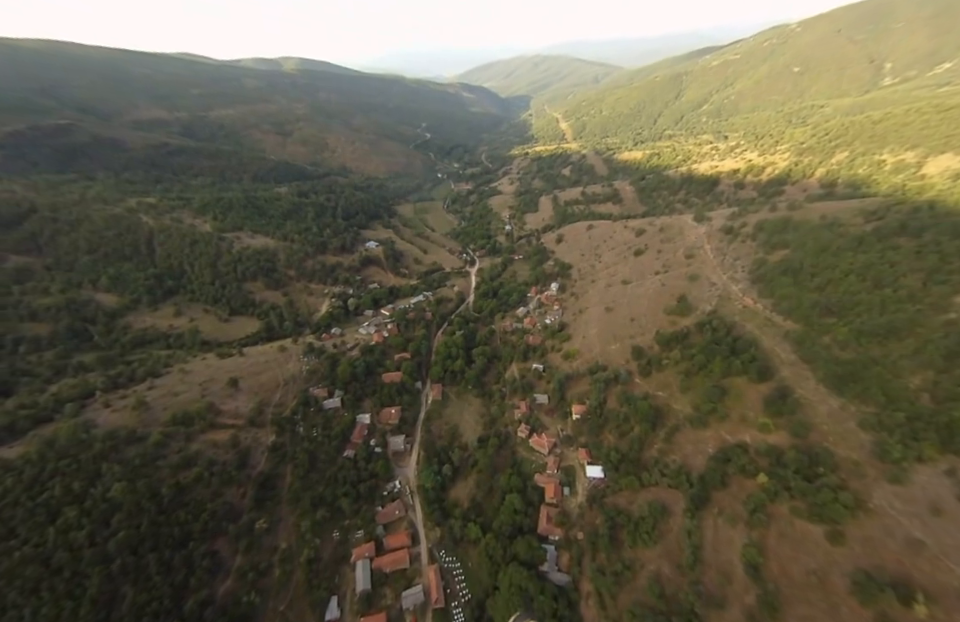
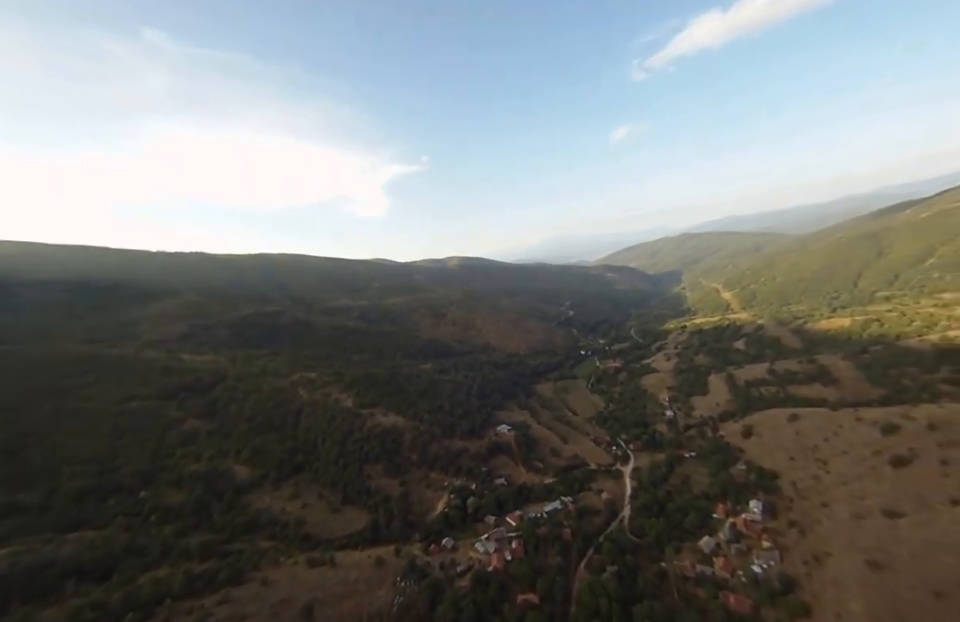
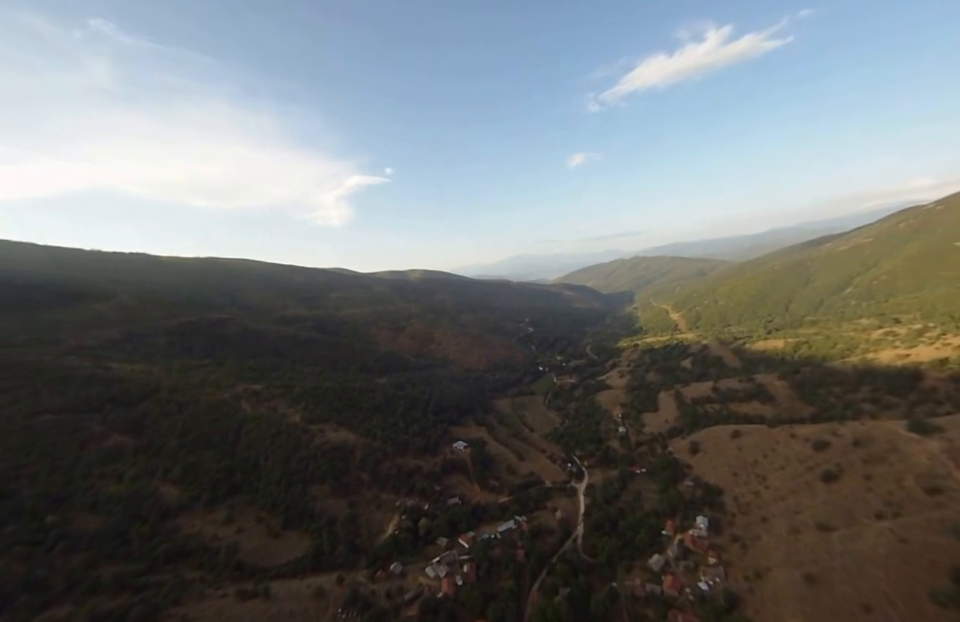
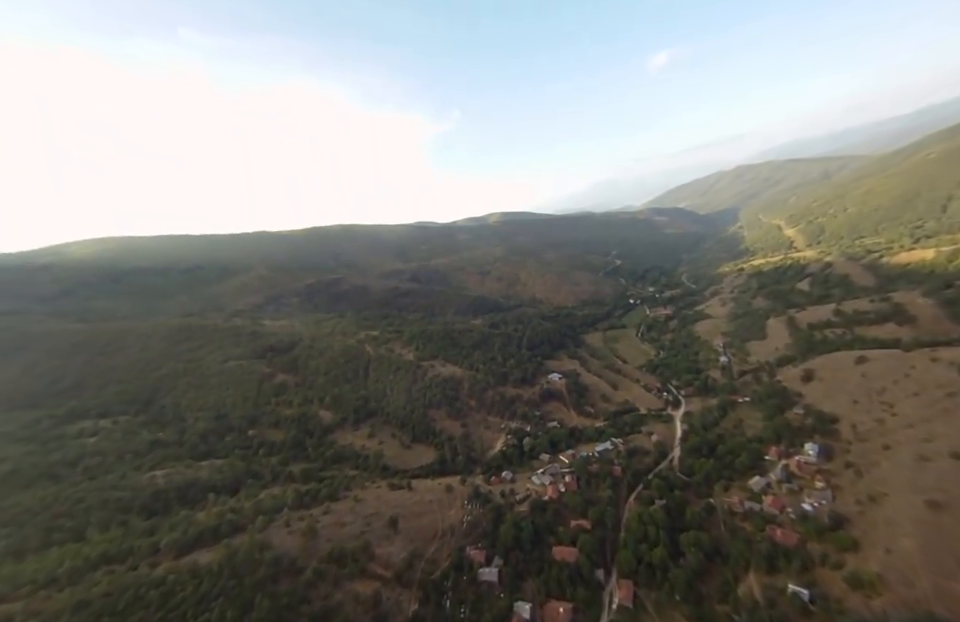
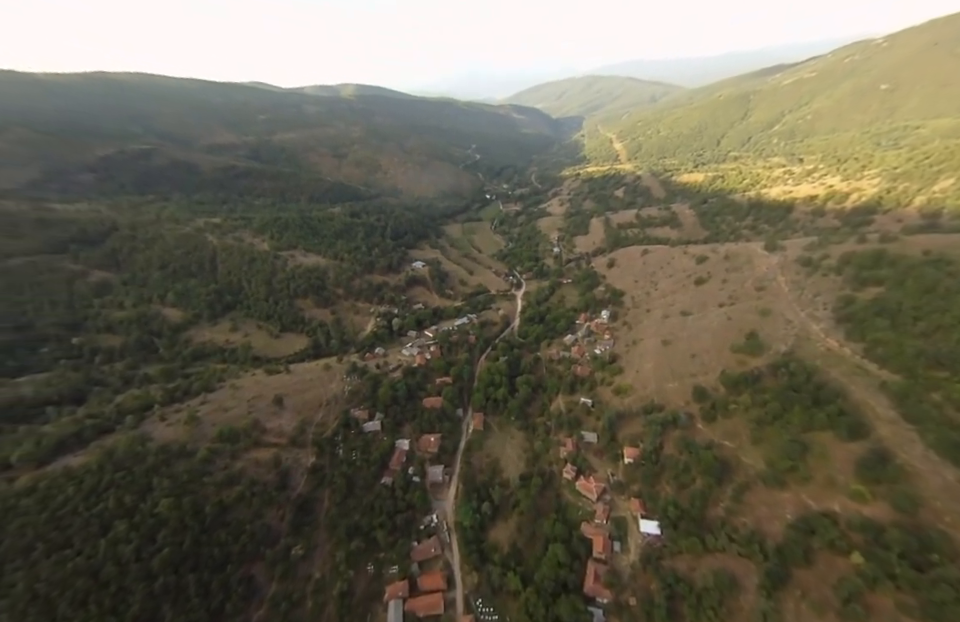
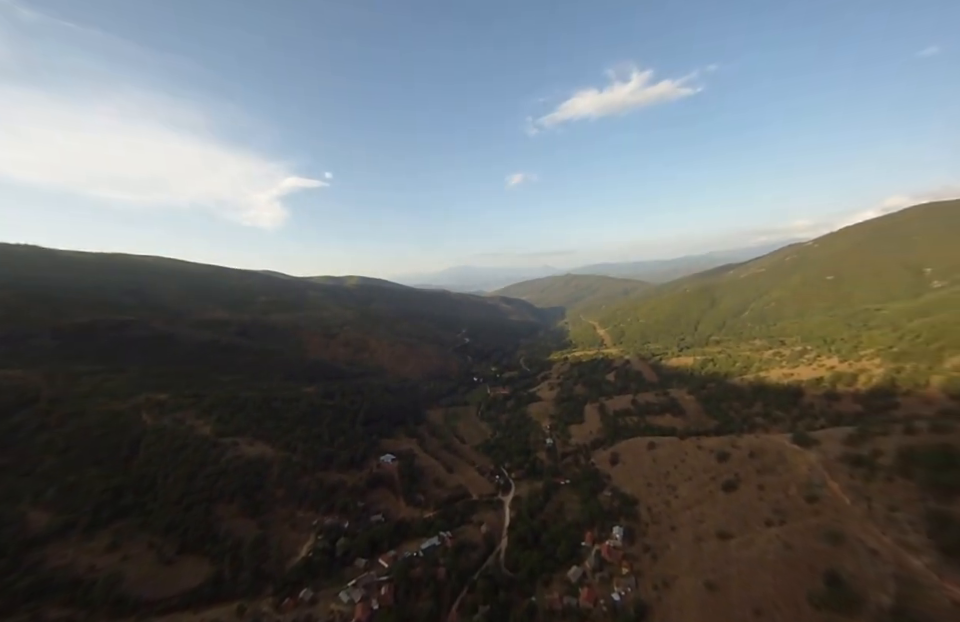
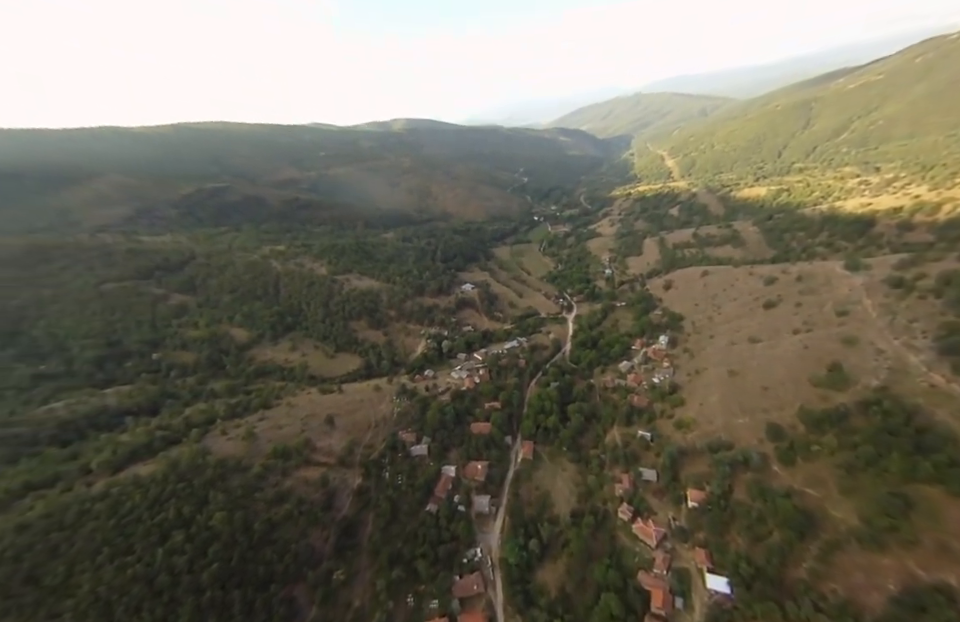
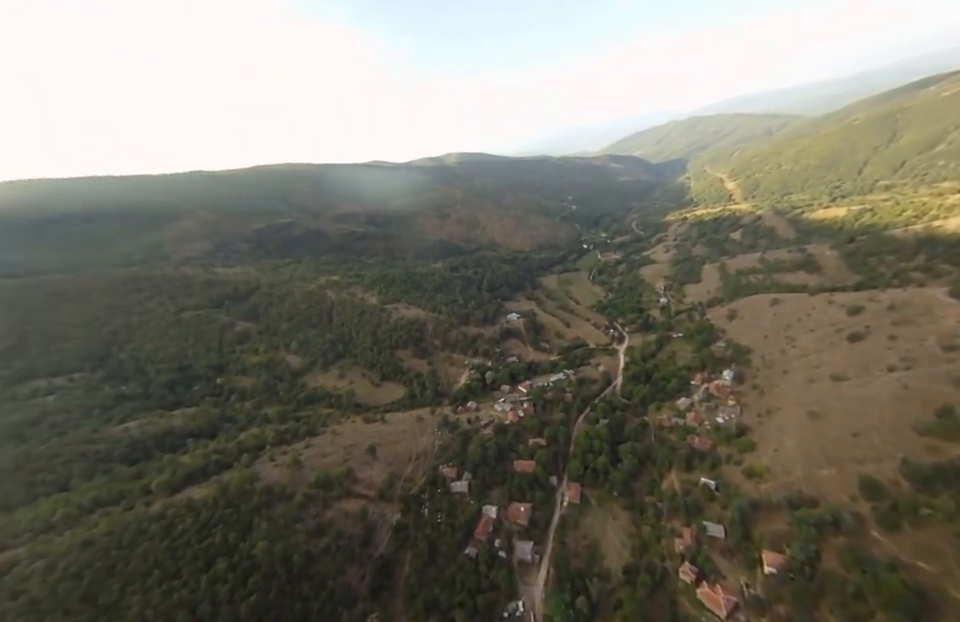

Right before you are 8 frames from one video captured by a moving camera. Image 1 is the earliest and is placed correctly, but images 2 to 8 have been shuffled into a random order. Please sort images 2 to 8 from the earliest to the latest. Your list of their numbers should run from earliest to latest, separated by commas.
5, 7, 8, 4, 2, 3, 6
